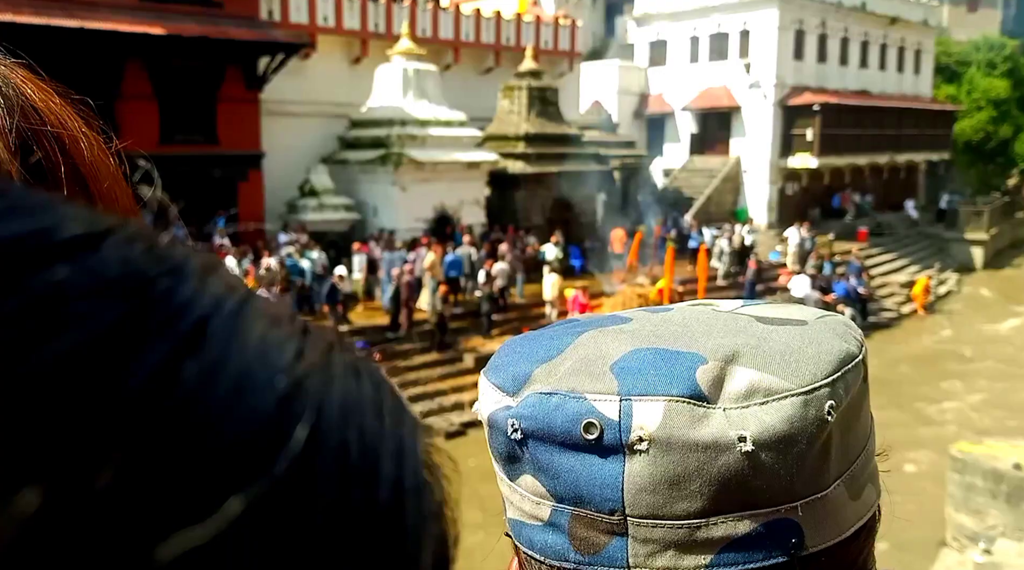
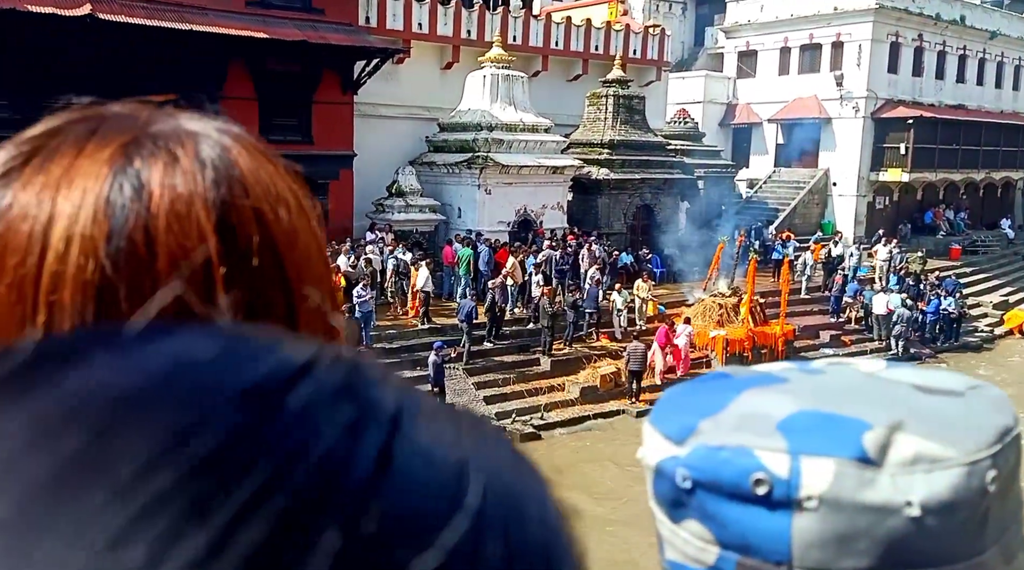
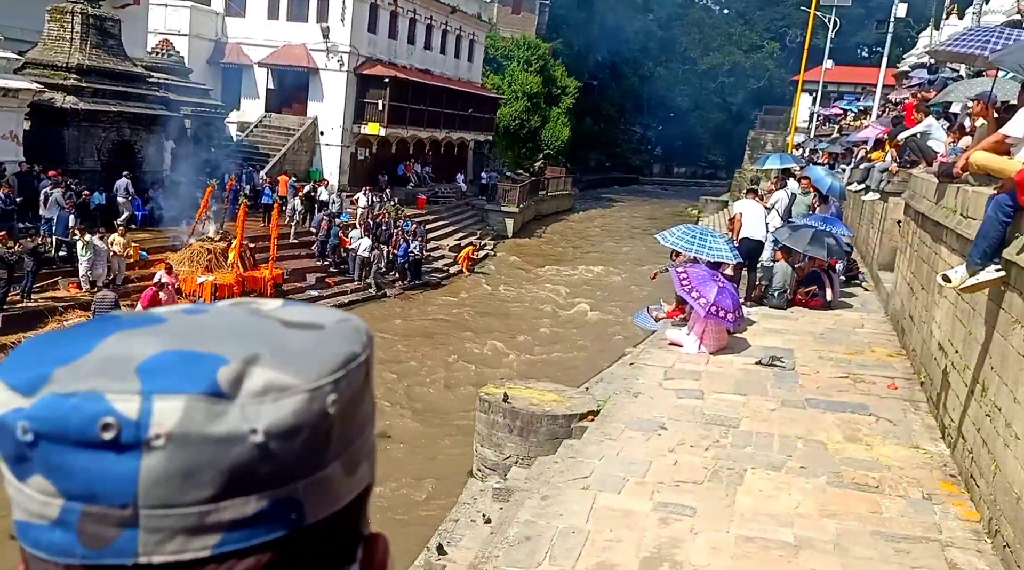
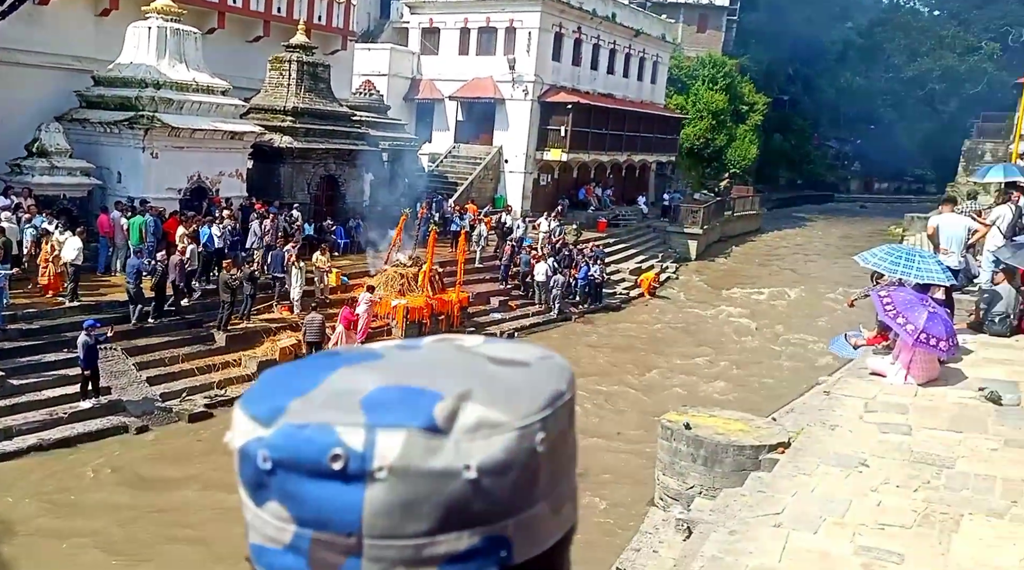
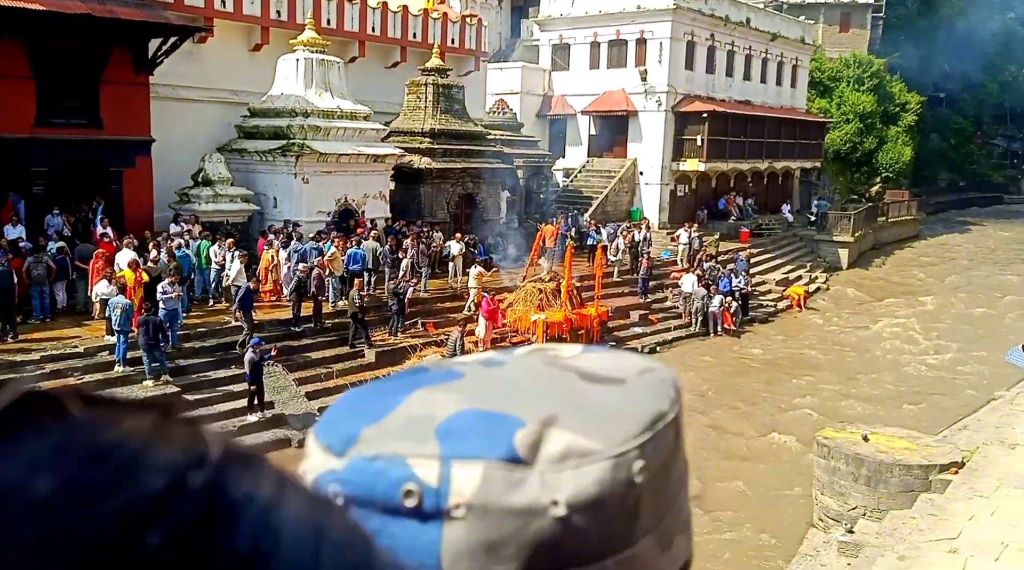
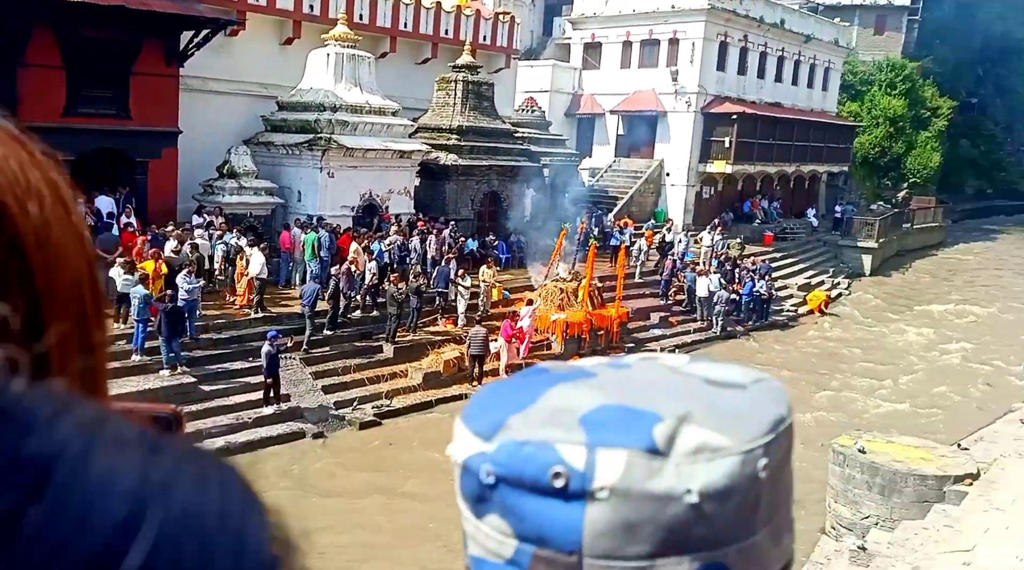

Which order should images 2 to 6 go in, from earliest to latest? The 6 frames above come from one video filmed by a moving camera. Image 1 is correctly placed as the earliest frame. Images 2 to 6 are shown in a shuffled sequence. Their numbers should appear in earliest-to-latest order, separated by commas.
5, 2, 6, 4, 3
